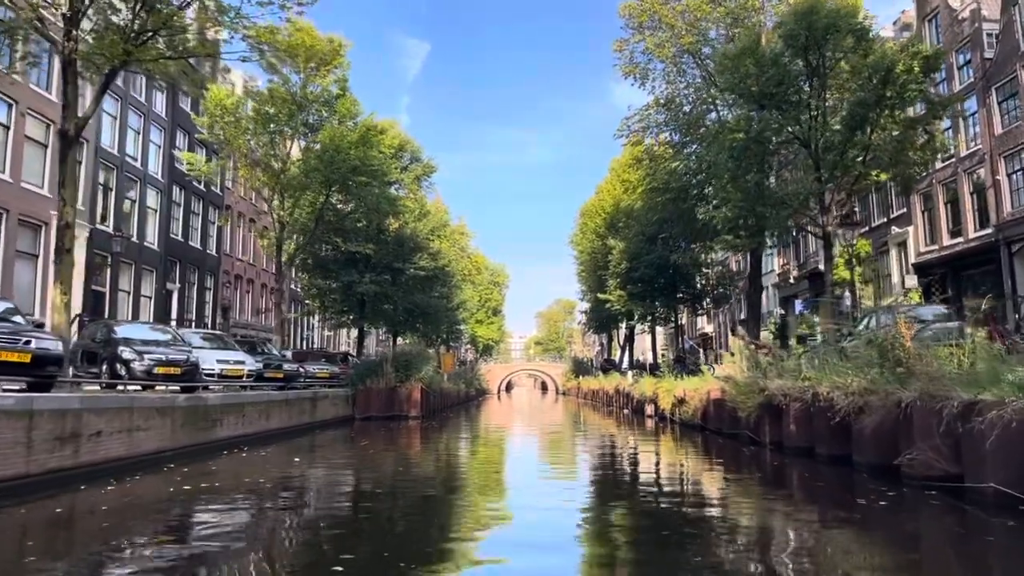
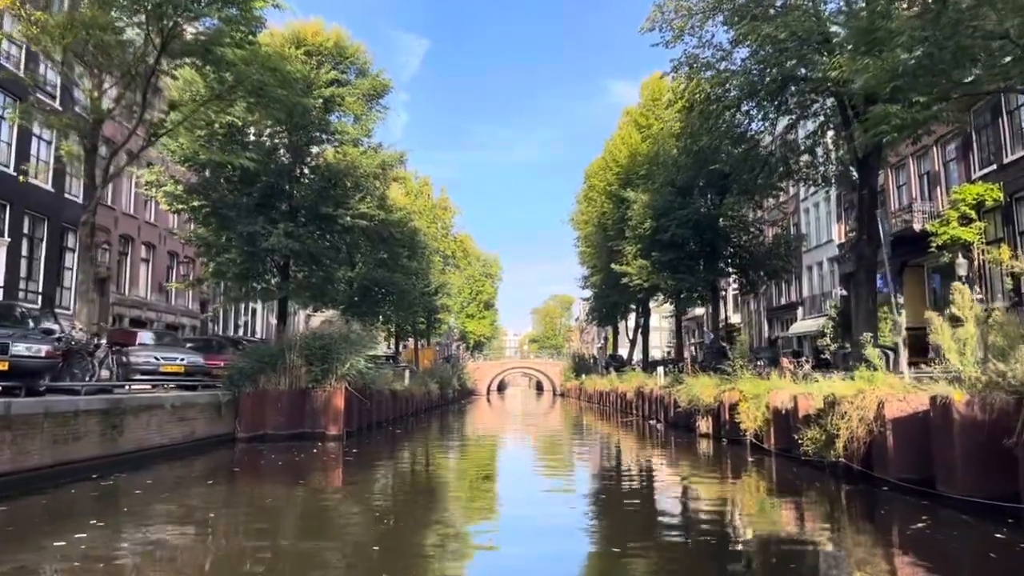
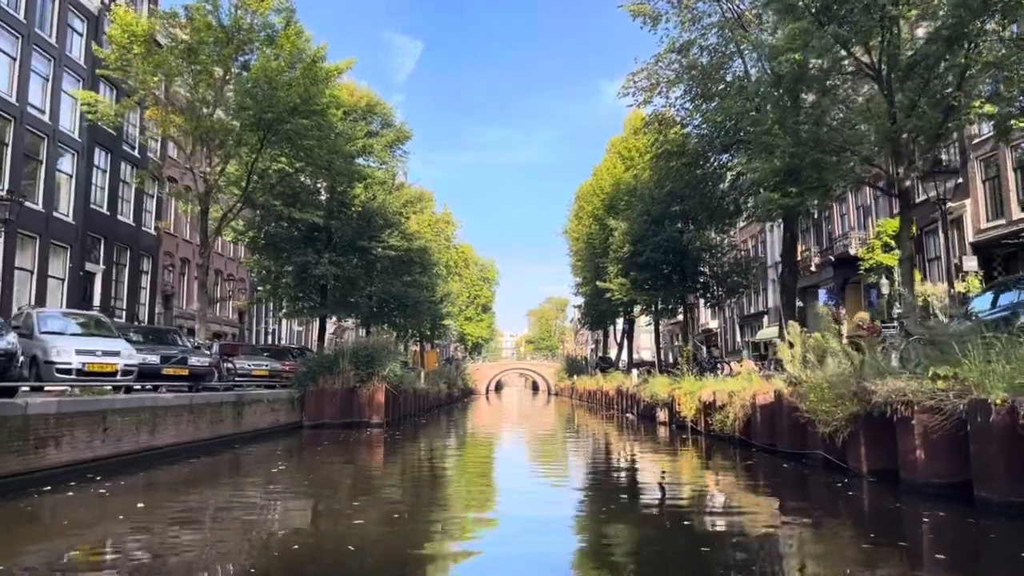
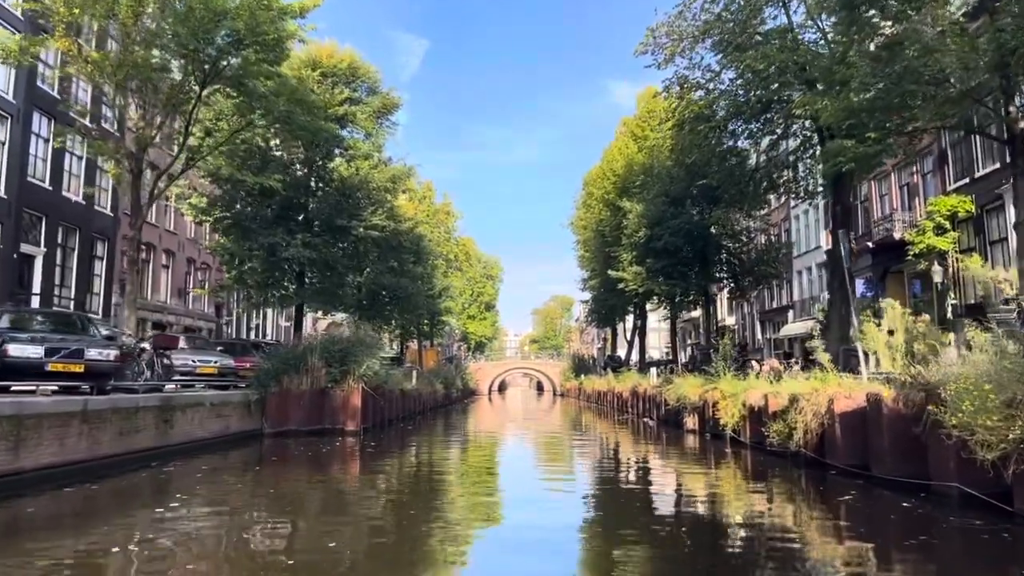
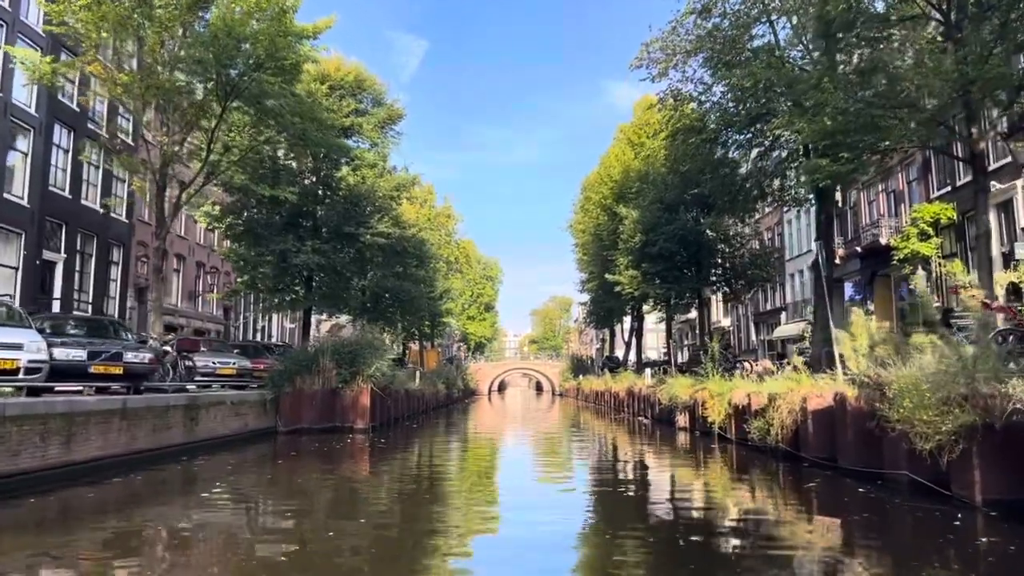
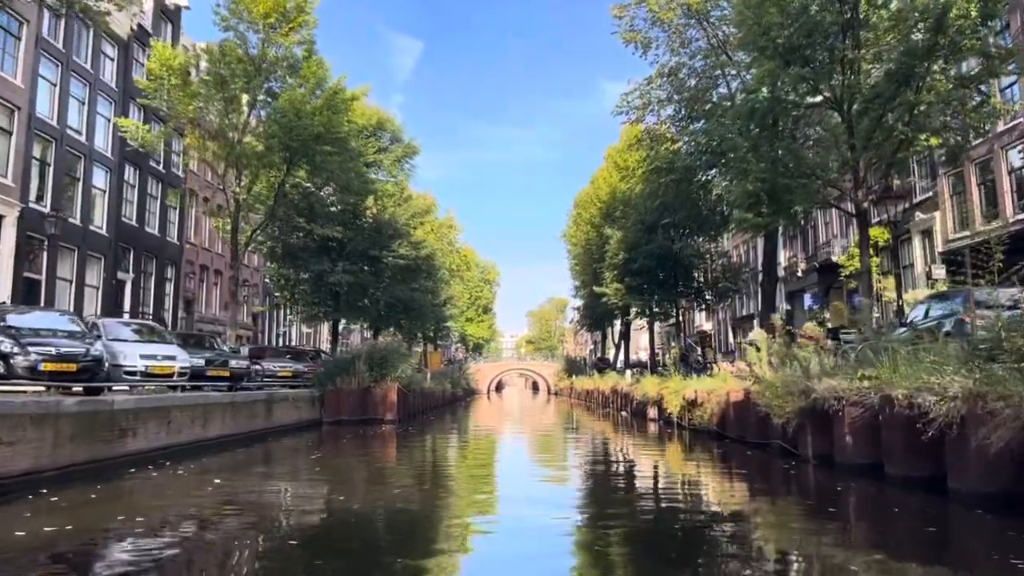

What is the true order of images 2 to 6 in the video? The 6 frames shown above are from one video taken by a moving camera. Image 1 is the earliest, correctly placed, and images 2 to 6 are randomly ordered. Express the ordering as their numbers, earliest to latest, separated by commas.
6, 3, 5, 4, 2
